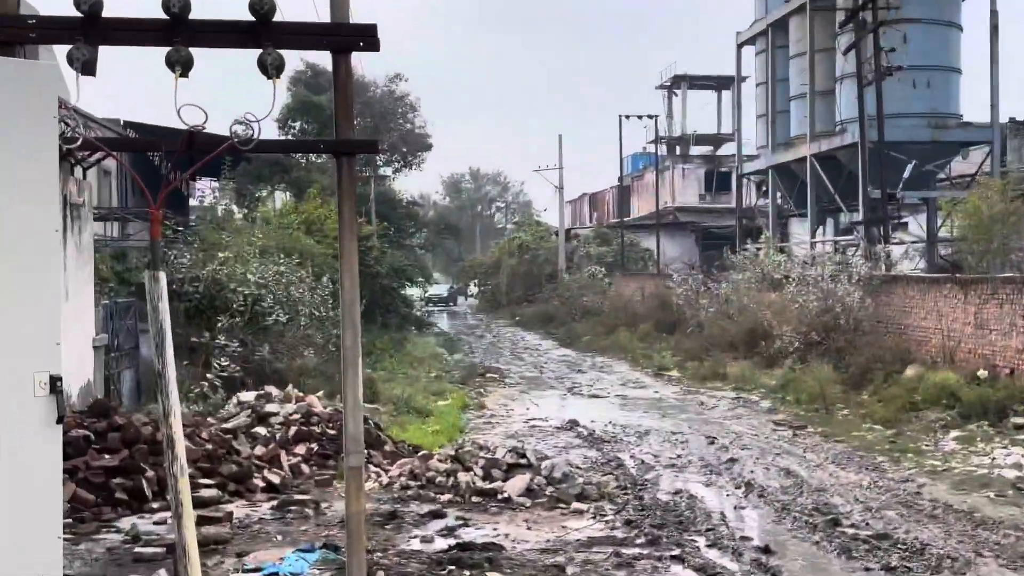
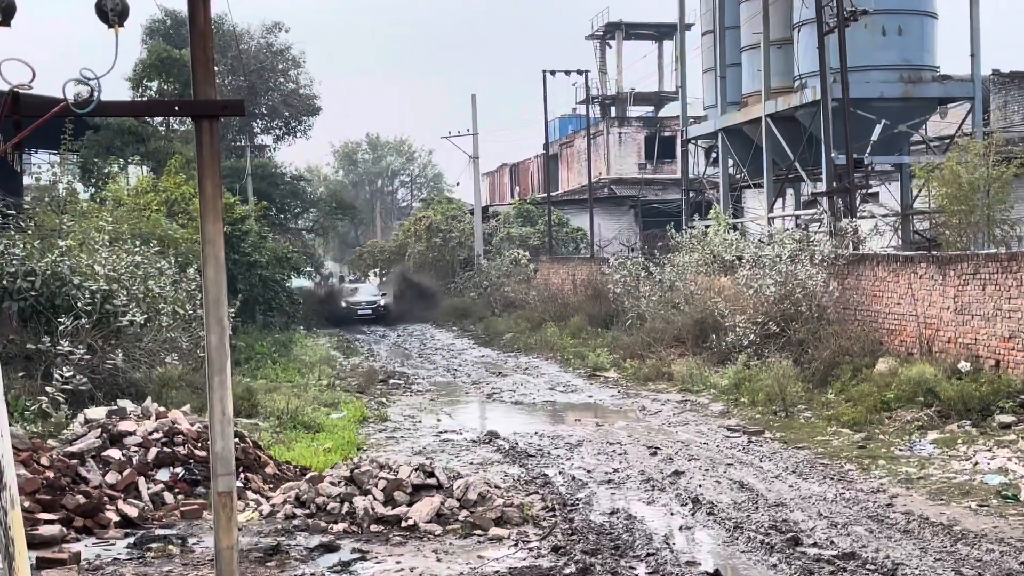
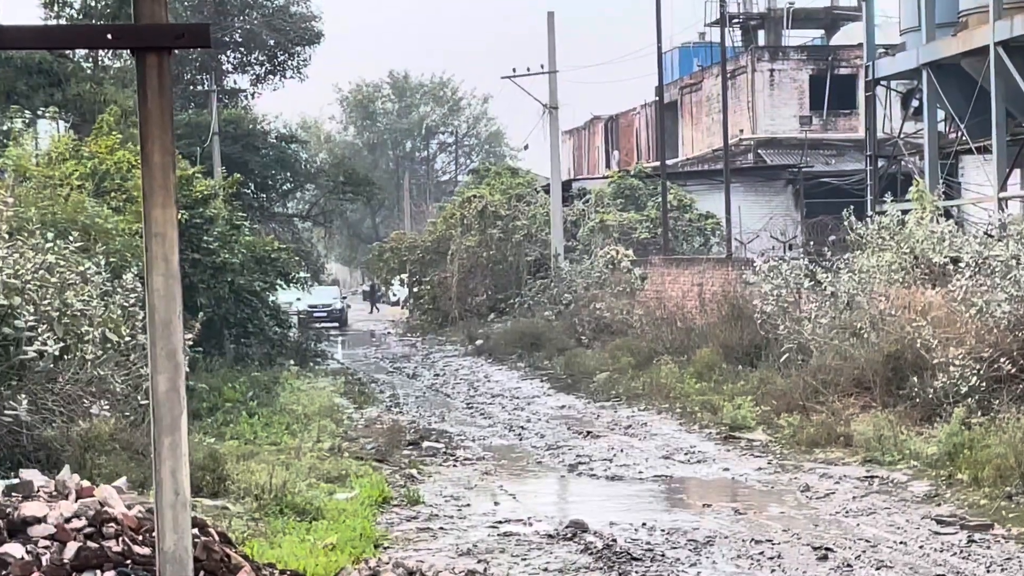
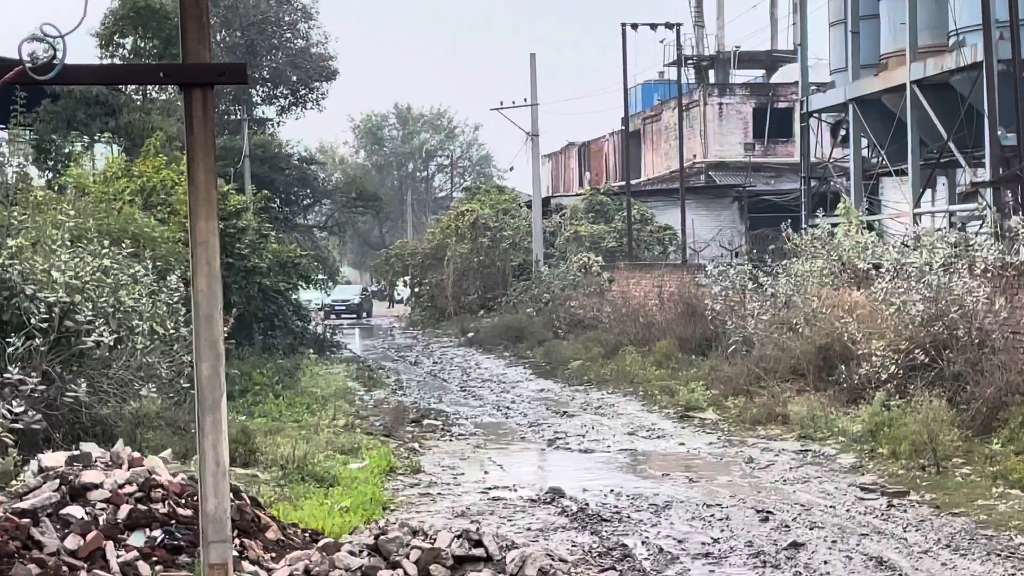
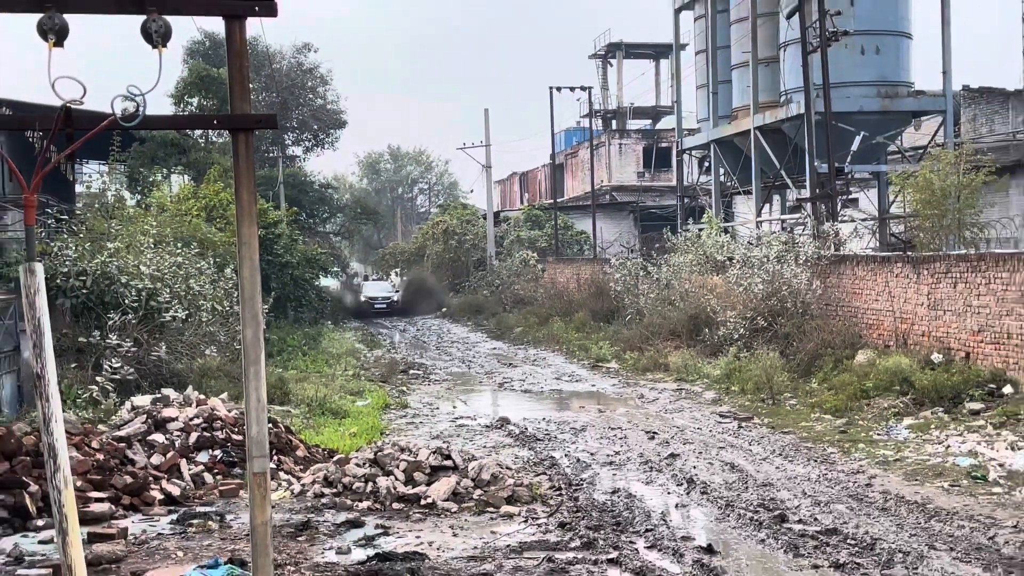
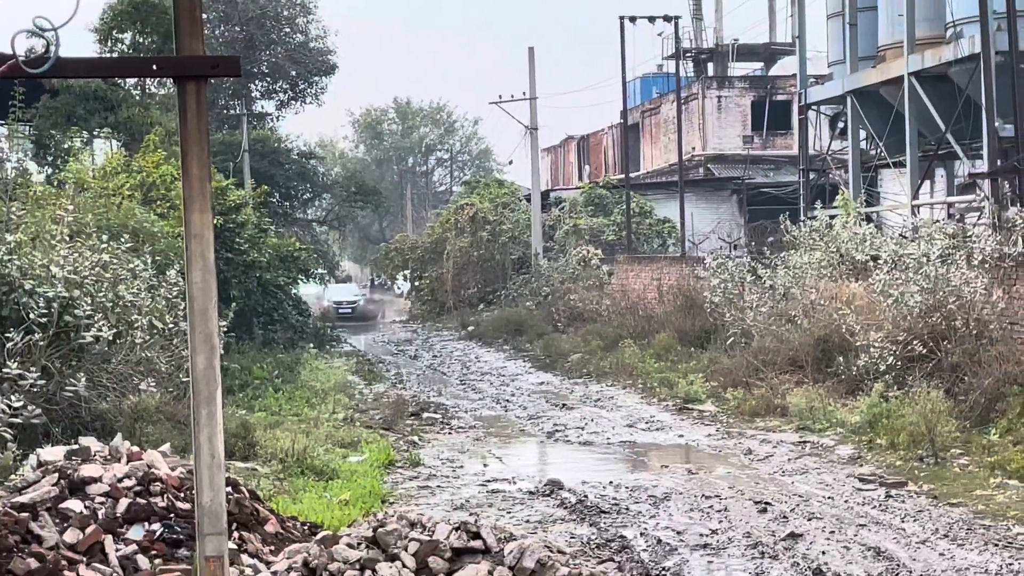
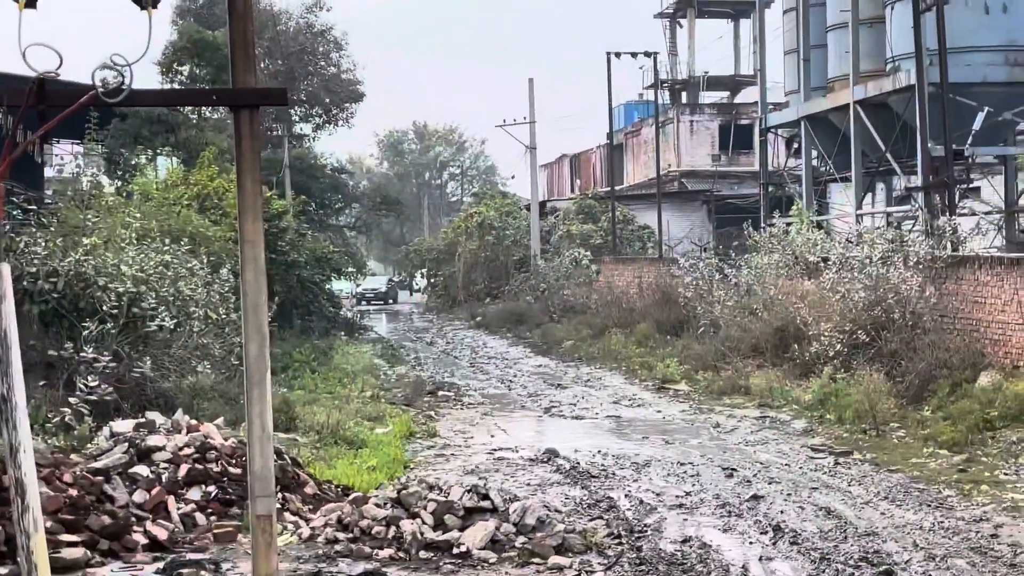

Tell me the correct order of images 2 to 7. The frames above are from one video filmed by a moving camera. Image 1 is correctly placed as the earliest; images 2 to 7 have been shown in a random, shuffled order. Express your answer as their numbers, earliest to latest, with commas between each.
7, 4, 3, 6, 5, 2
